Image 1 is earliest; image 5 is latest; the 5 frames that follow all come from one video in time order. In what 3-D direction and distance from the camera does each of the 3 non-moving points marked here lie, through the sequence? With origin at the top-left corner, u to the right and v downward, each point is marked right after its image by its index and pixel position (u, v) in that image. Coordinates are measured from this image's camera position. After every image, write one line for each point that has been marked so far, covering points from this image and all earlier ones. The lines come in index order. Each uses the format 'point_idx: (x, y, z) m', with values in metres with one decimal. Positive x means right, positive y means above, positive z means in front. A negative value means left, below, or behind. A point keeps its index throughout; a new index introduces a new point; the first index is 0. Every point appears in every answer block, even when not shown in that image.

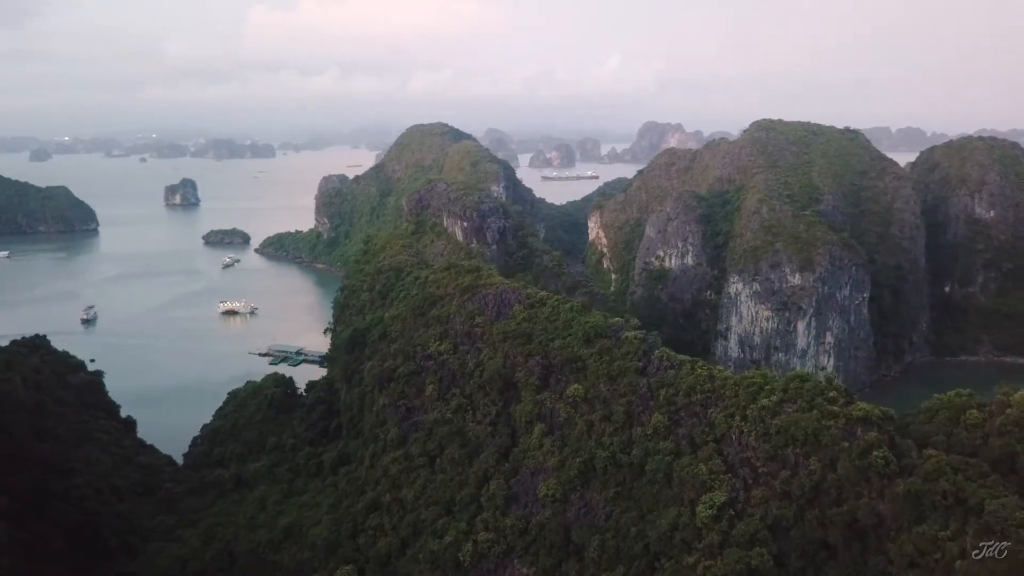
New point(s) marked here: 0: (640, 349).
0: (+2.4, -1.2, +14.6) m
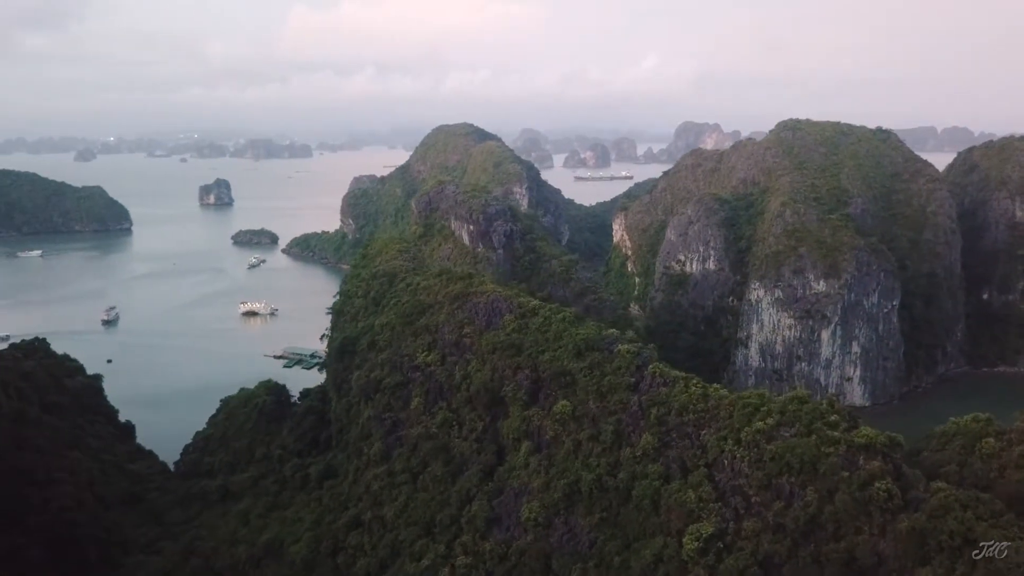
0: (+2.2, -1.4, +13.8) m
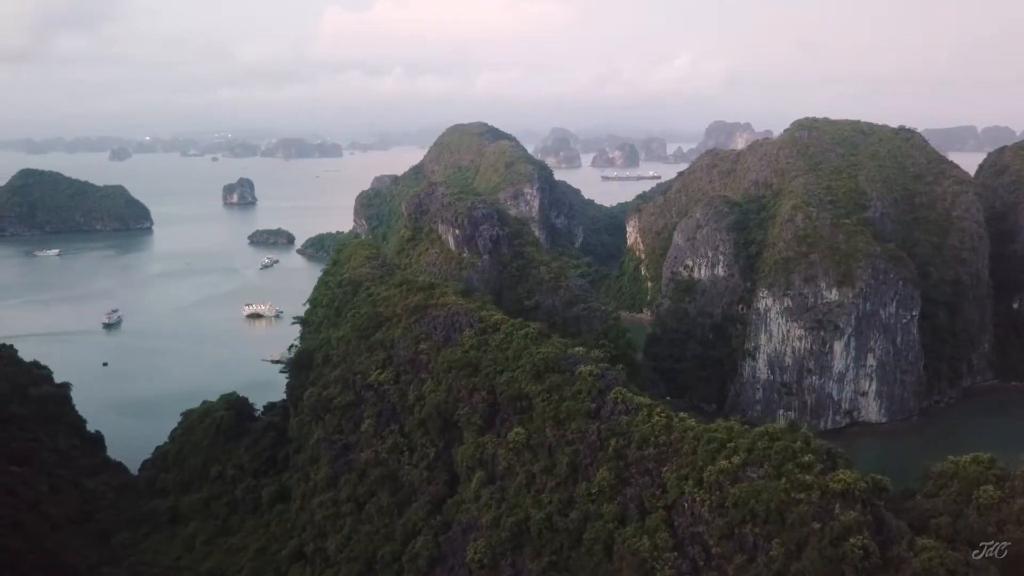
0: (+1.3, -1.6, +12.4) m
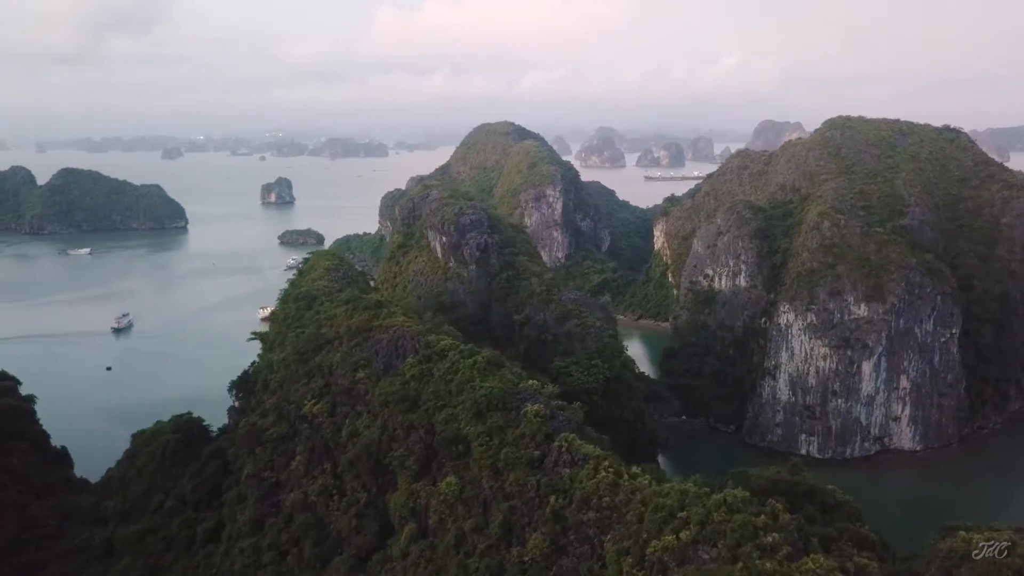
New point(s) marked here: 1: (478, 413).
0: (+0.4, -2.0, +10.7) m
1: (-0.5, -1.8, +11.3) m
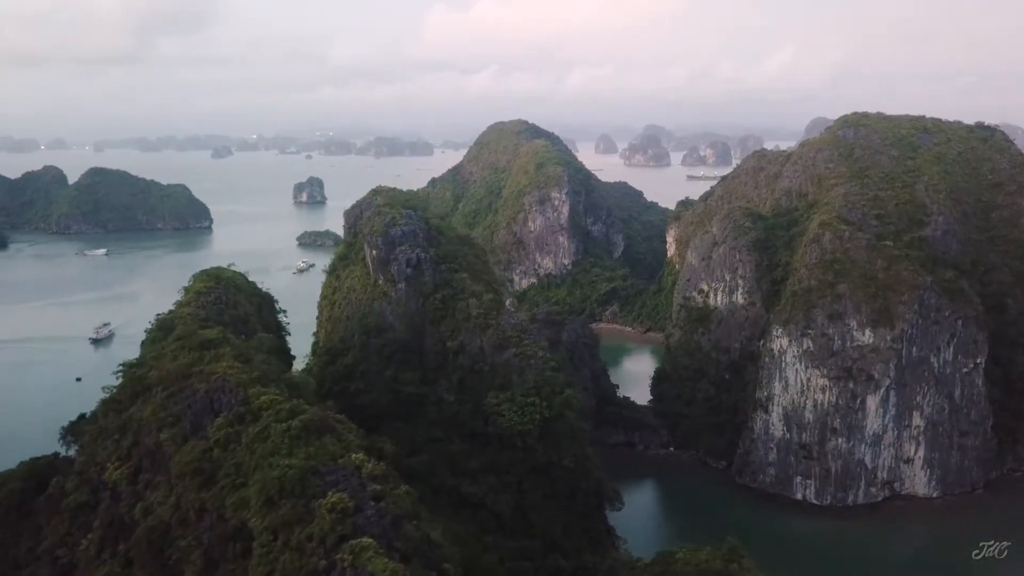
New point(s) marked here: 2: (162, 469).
0: (-1.9, -2.6, +8.1) m
1: (-2.7, -2.4, +8.8) m
2: (-4.7, -2.4, +10.2) m
